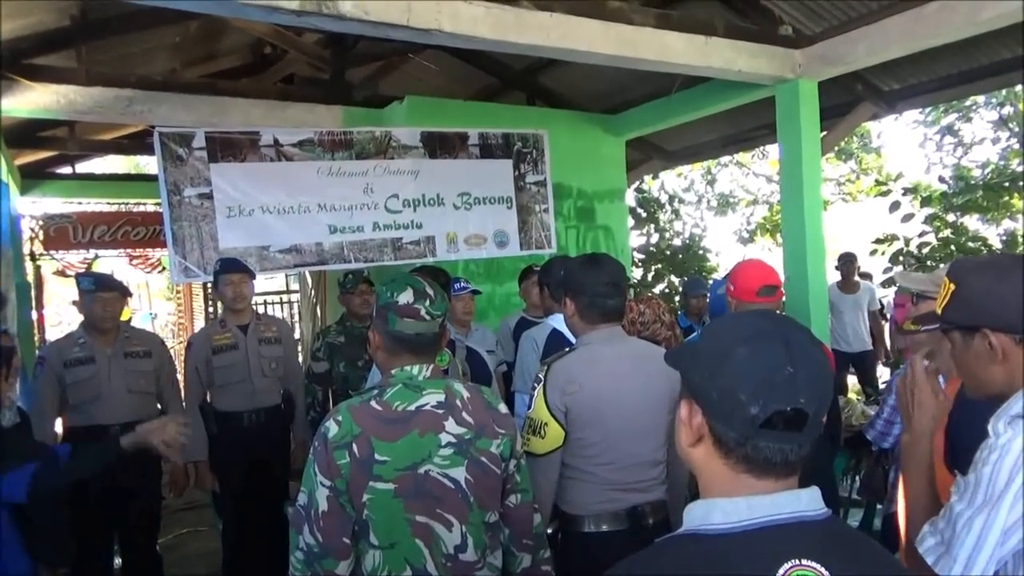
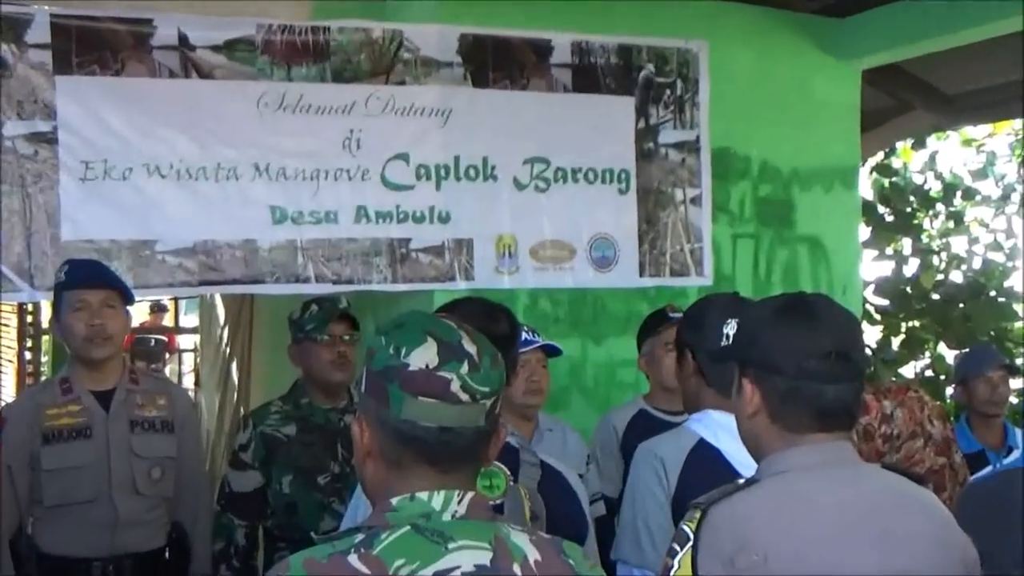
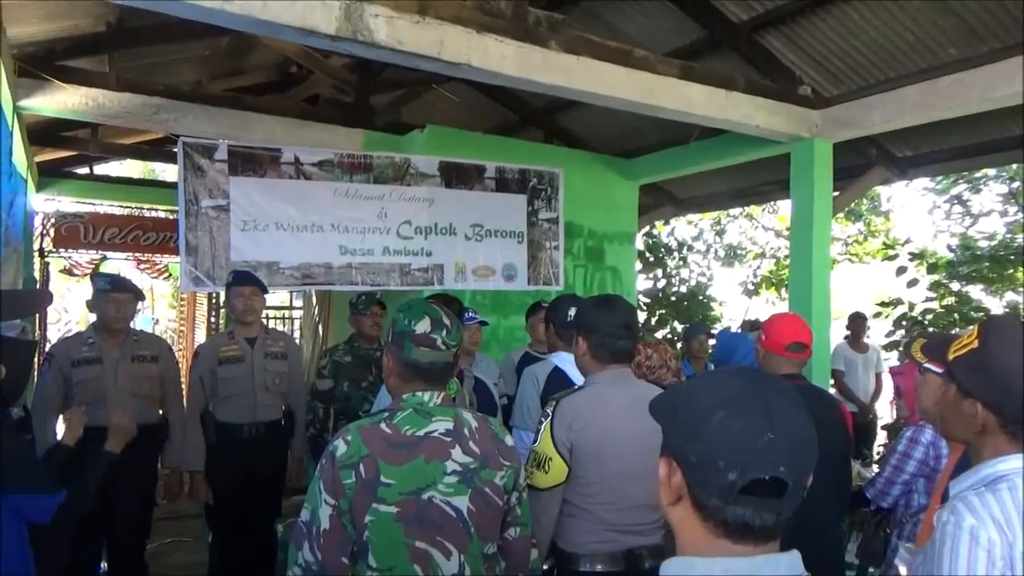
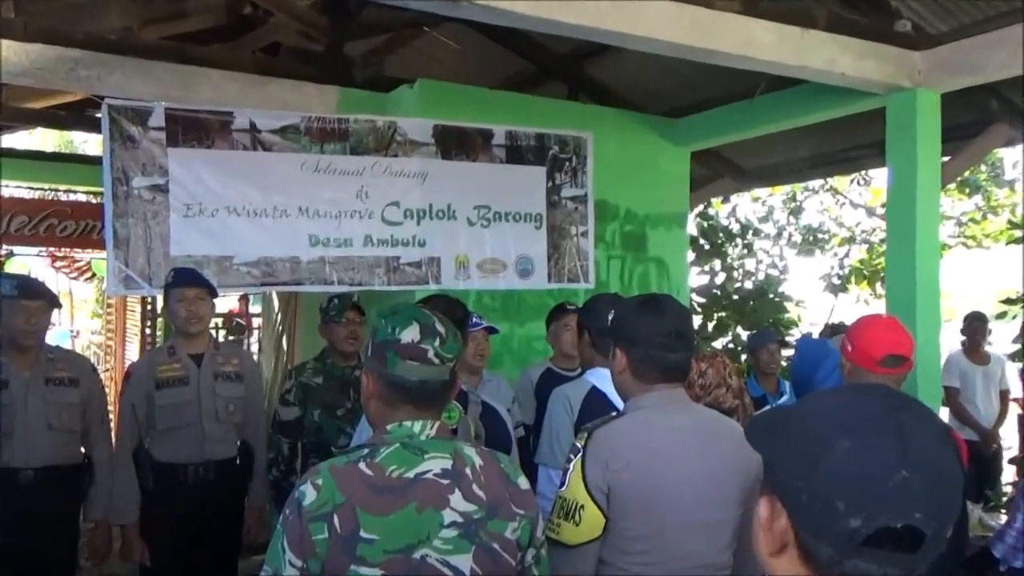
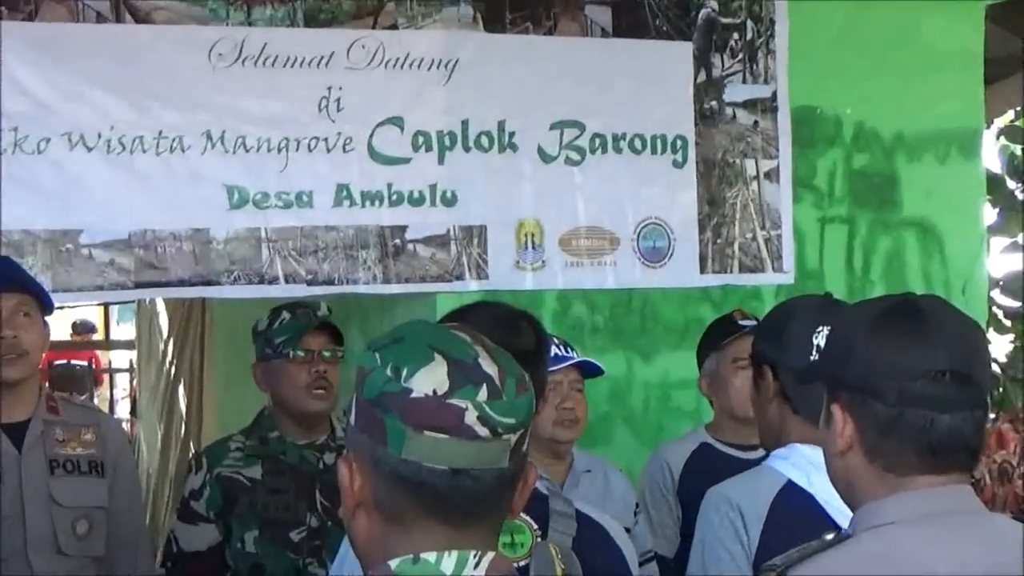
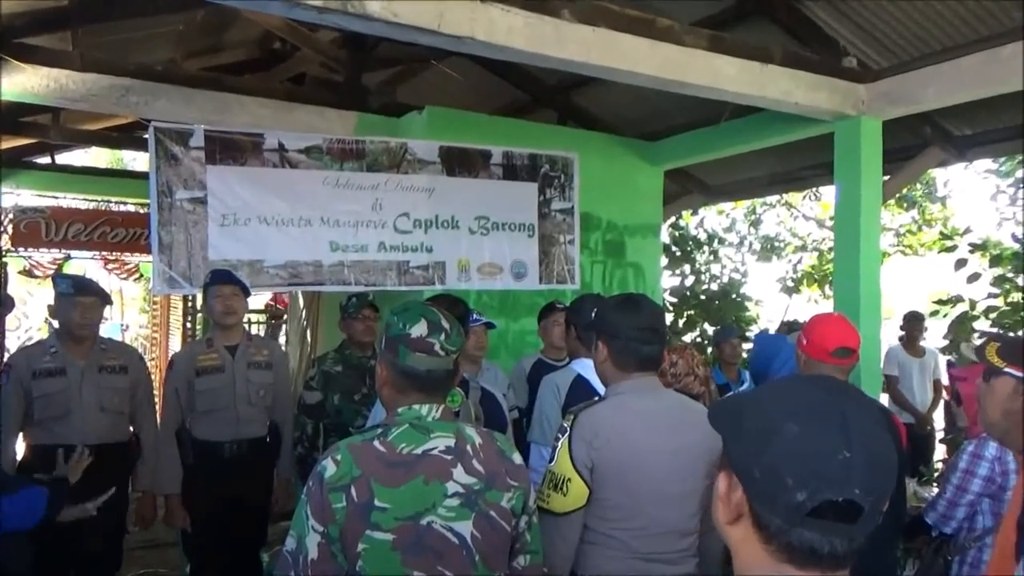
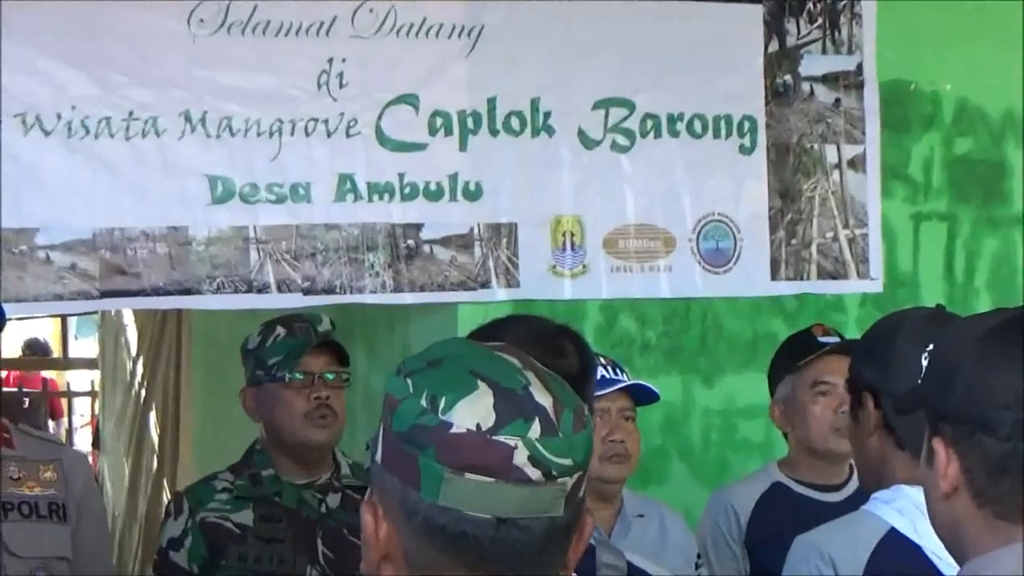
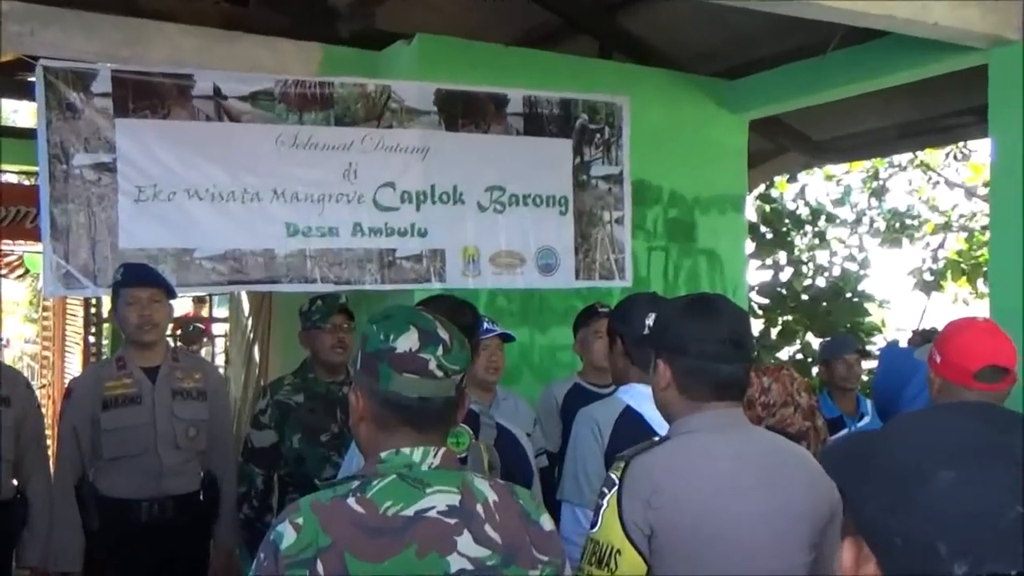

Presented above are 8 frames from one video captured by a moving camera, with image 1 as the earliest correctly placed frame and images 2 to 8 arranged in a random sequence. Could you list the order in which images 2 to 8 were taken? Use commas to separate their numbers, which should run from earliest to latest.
3, 6, 4, 8, 2, 5, 7
